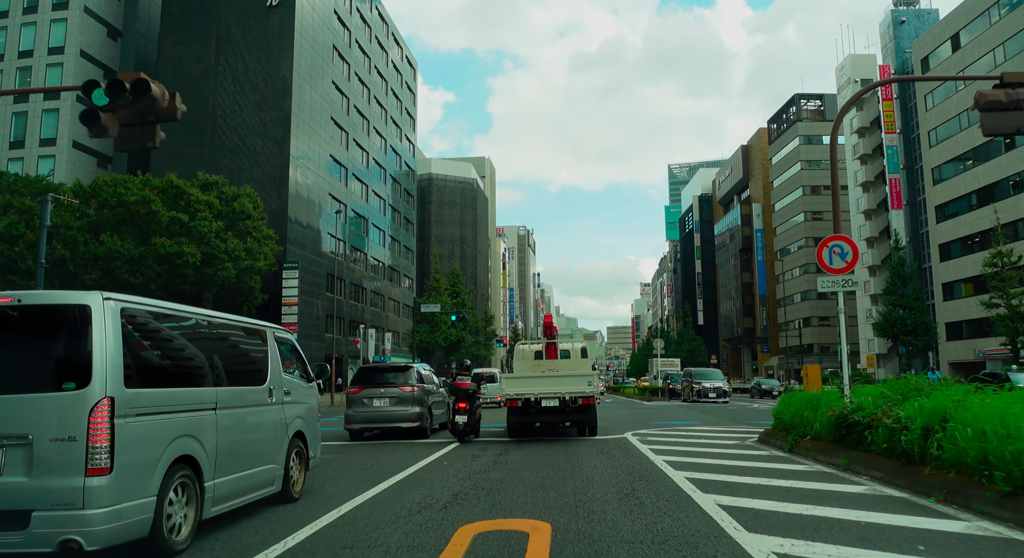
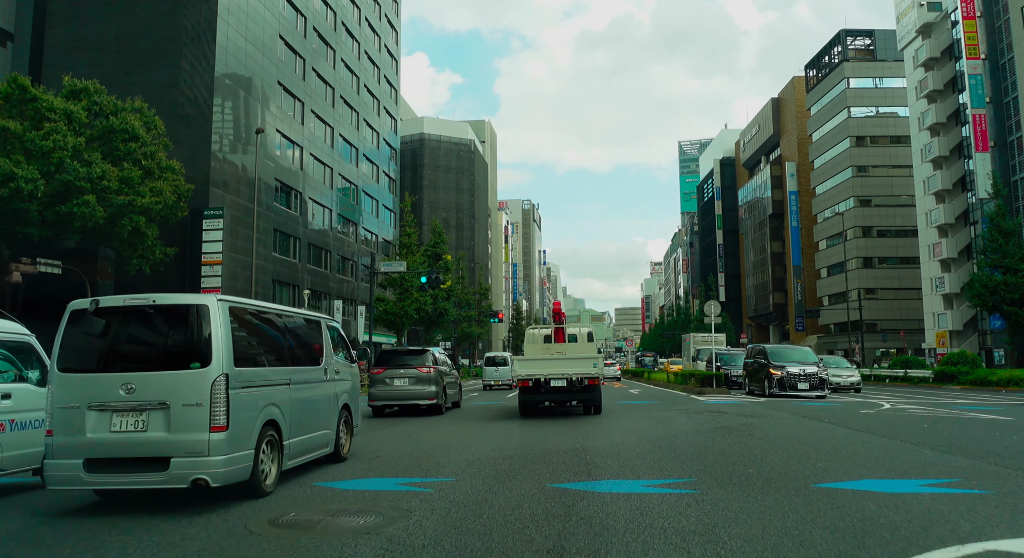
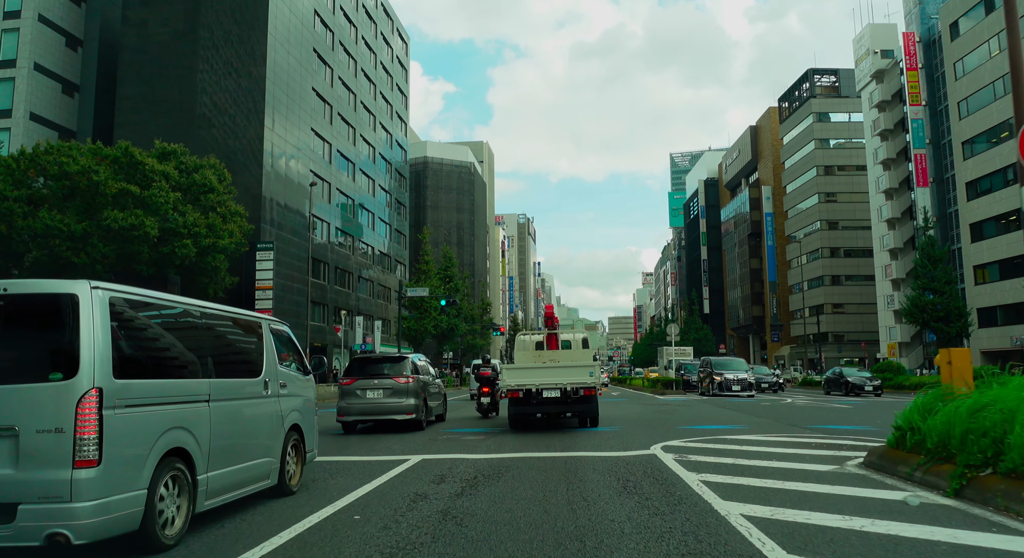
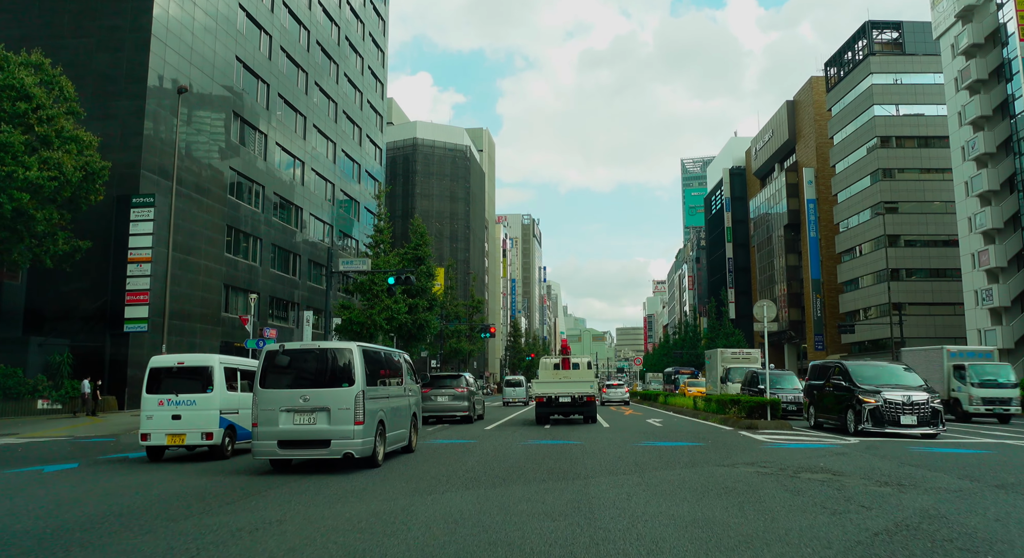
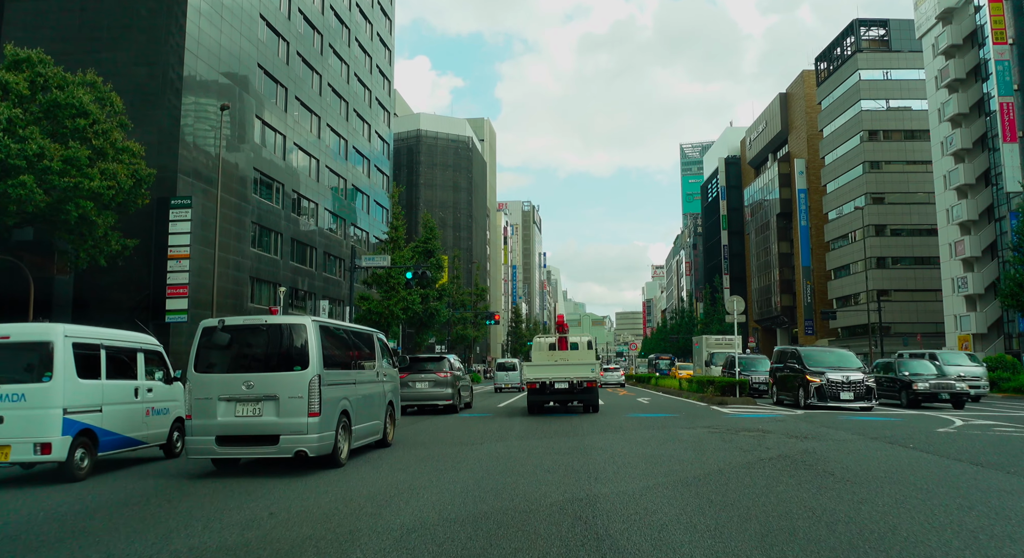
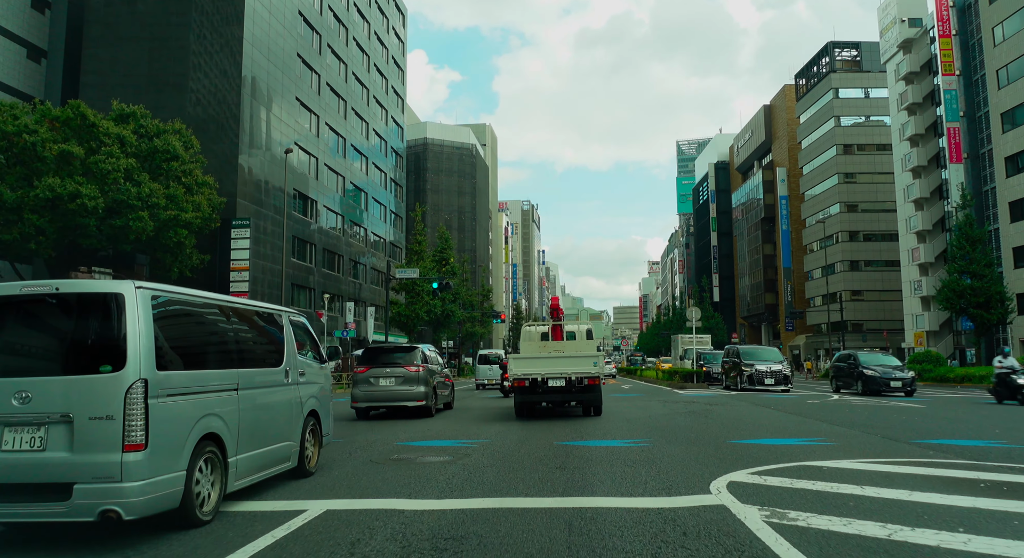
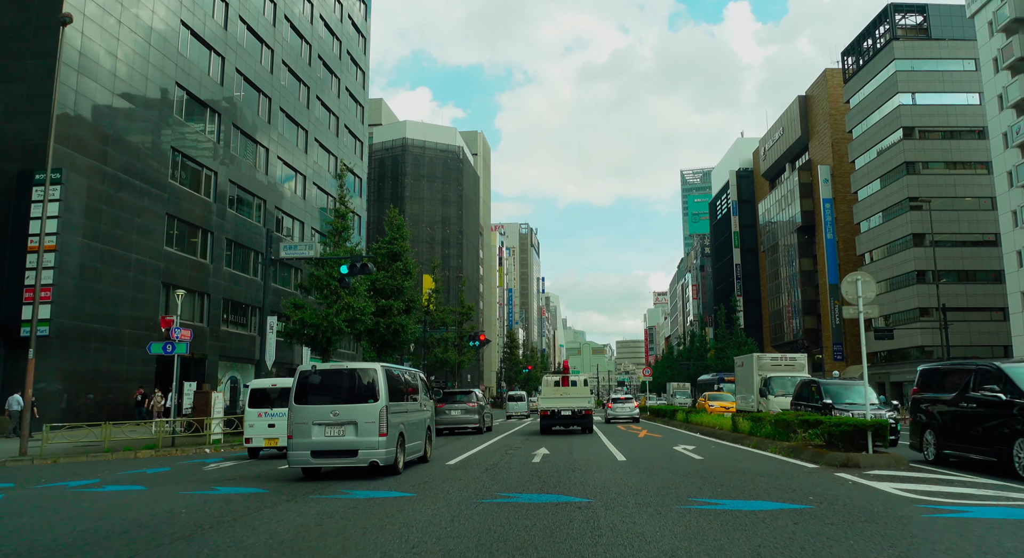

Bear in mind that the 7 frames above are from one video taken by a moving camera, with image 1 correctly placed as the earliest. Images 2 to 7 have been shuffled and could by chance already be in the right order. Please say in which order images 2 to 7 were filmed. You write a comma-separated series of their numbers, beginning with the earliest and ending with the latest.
3, 6, 2, 5, 4, 7
